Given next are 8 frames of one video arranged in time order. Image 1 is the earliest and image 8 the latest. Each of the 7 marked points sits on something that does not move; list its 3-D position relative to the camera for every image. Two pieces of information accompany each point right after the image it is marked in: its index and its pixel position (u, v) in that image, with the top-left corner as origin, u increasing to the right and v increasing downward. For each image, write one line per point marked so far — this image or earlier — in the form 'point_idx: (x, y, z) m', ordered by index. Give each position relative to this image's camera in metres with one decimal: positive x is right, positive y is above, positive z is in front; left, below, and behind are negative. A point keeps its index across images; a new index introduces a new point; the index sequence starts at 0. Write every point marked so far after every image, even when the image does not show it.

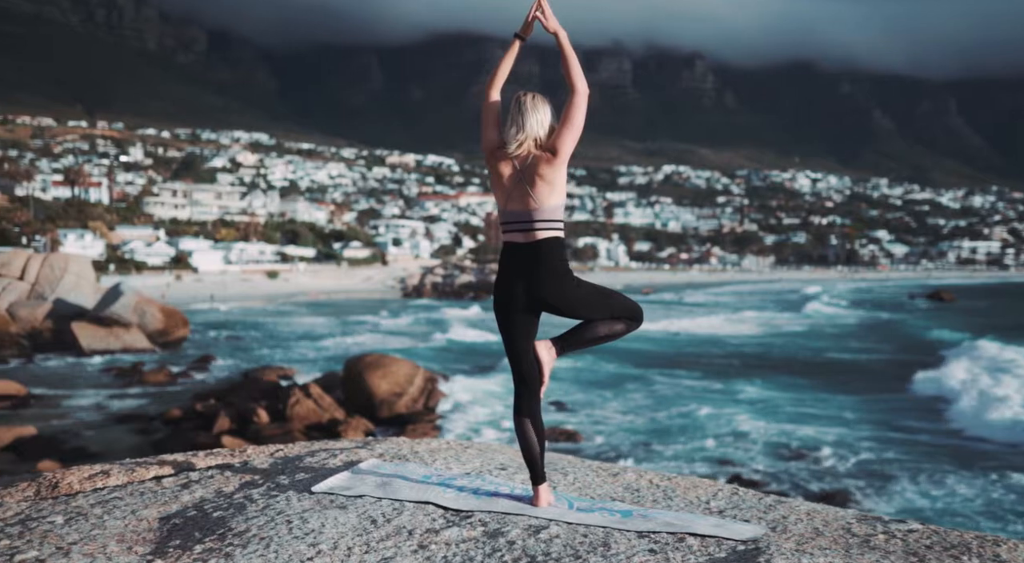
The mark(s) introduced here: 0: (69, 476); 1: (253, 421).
0: (-2.2, -1.0, +4.9) m
1: (-4.3, -2.4, +16.8) m
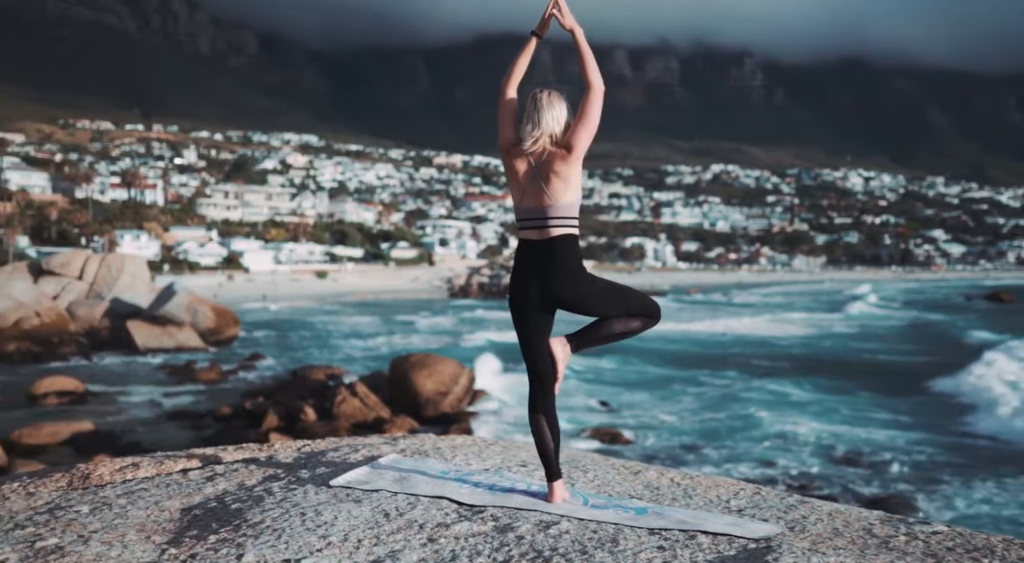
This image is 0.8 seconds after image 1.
0: (-2.1, -1.0, +5.0) m
1: (-3.6, -2.4, +17.0) m
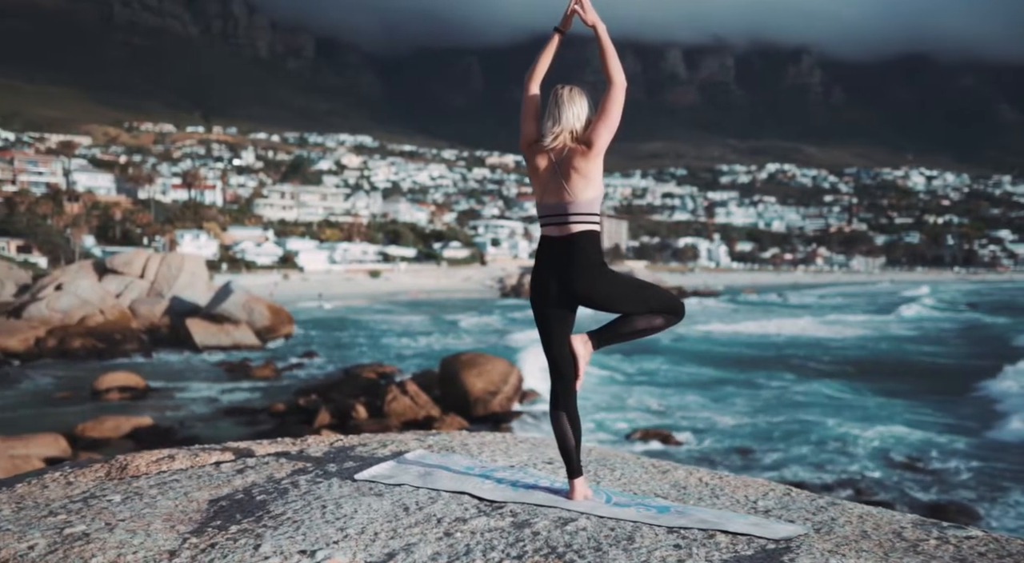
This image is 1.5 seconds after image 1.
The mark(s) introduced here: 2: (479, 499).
0: (-2.0, -0.9, +5.2) m
1: (-2.7, -2.4, +17.2) m
2: (-0.1, -0.9, +4.2) m
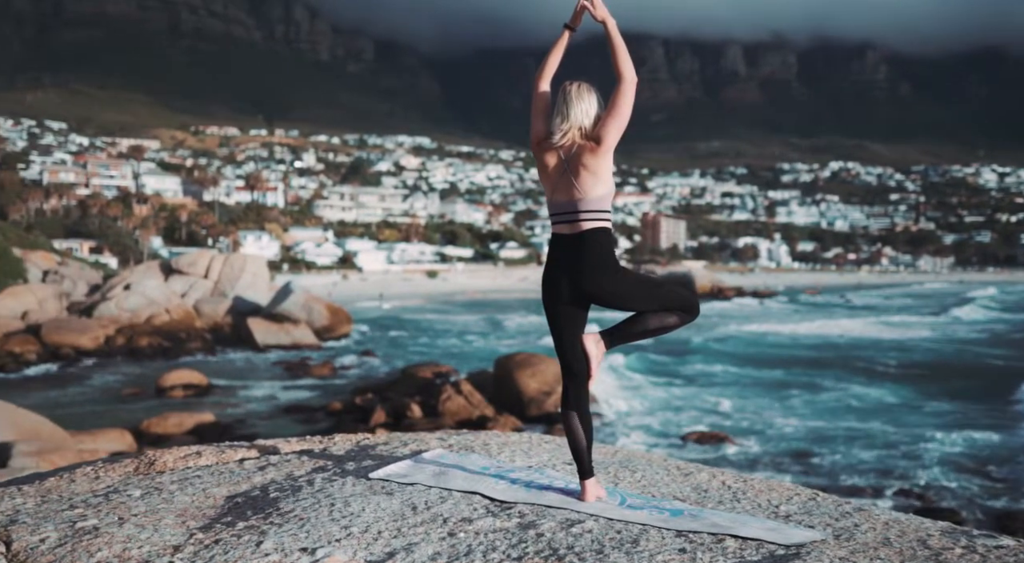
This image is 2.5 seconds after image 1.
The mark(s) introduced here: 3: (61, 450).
0: (-1.9, -0.9, +5.3) m
1: (-1.9, -2.4, +17.3) m
2: (-0.1, -0.9, +4.2) m
3: (-4.9, -1.8, +10.8) m
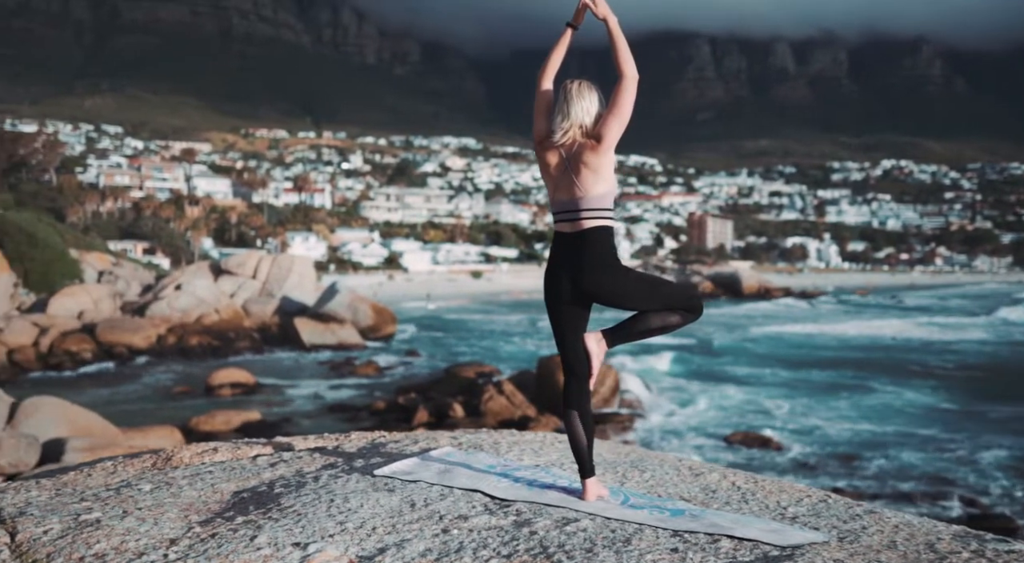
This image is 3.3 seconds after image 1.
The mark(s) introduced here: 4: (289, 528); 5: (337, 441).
0: (-1.8, -0.9, +5.4) m
1: (-1.2, -2.4, +17.4) m
2: (-0.1, -0.9, +4.2) m
3: (-4.5, -1.8, +11.1) m
4: (-0.8, -0.9, +3.7) m
5: (-1.0, -0.9, +5.5) m
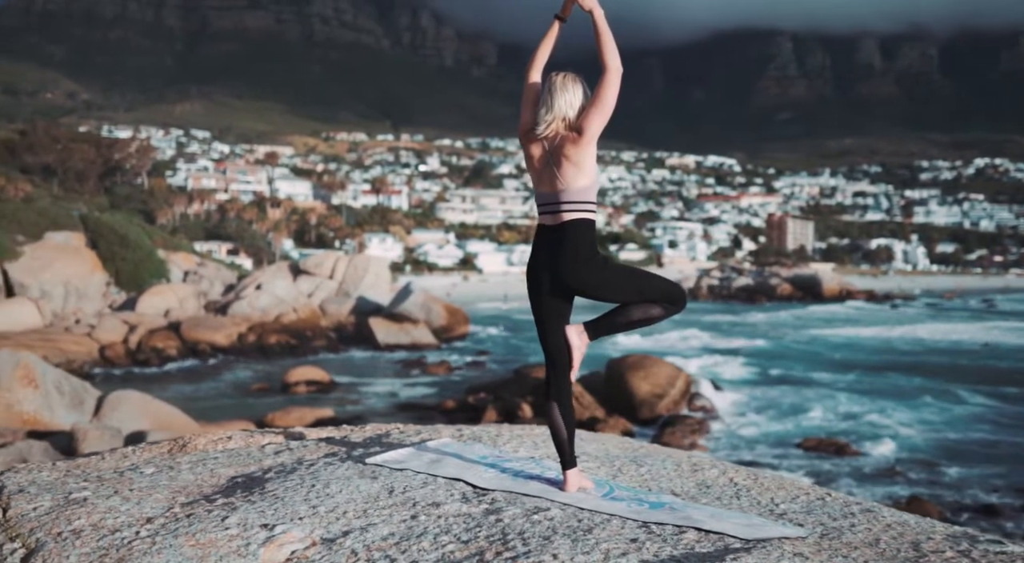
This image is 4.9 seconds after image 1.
0: (-1.8, -0.9, +5.6) m
1: (-0.1, -2.4, +17.5) m
2: (-0.2, -0.9, +4.3) m
3: (-4.0, -1.8, +11.5) m
4: (-1.0, -0.9, +3.8) m
5: (-0.9, -0.9, +5.7) m
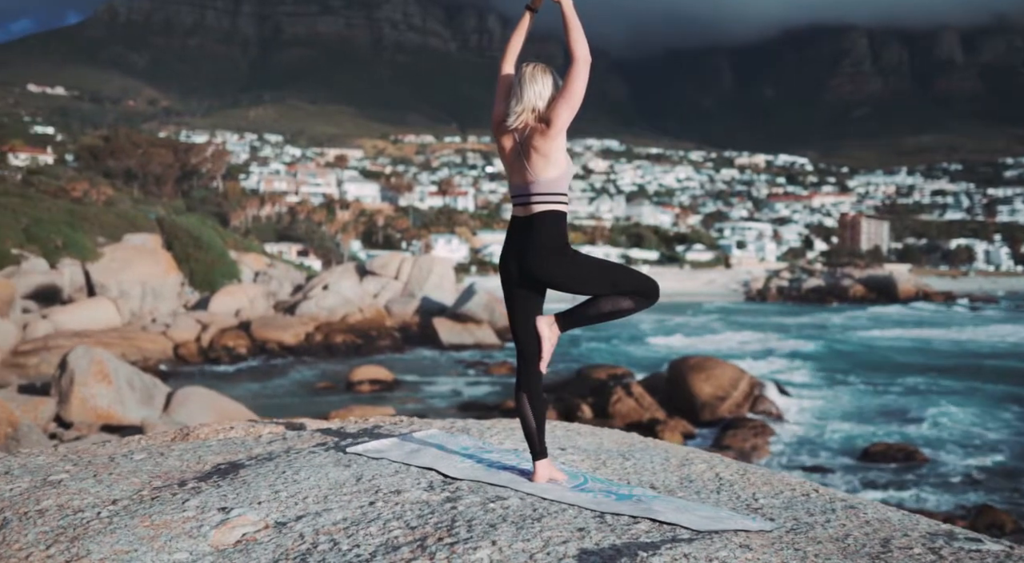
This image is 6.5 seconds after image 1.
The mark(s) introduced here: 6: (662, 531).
0: (-1.8, -0.8, +5.7) m
1: (+0.8, -2.3, +17.5) m
2: (-0.3, -0.8, +4.3) m
3: (-3.6, -1.8, +11.8) m
4: (-1.1, -0.8, +3.9) m
5: (-1.0, -0.8, +5.7) m
6: (+0.5, -0.9, +3.6) m
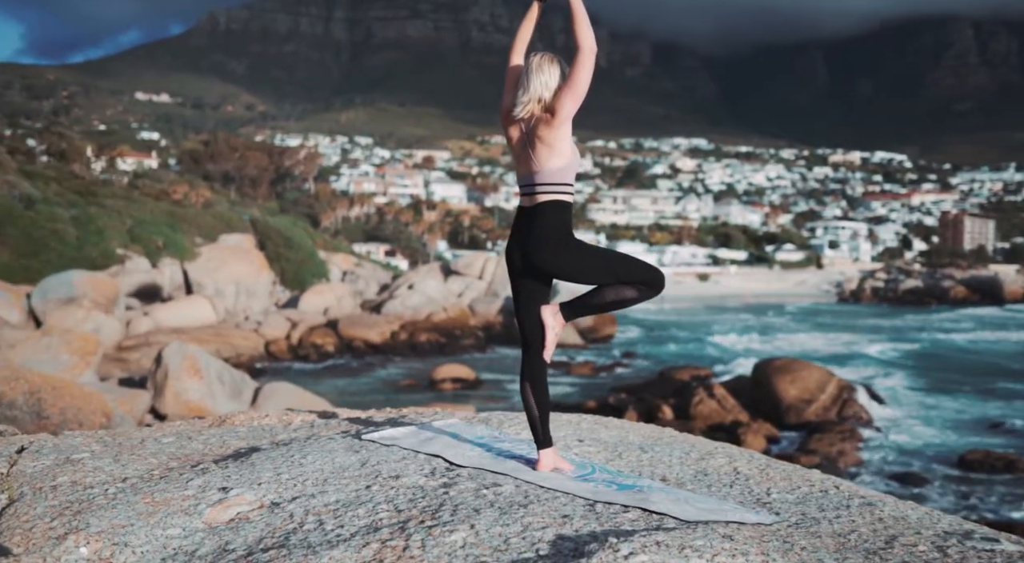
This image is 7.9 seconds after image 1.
0: (-1.6, -0.8, +5.9) m
1: (+2.1, -2.3, +17.3) m
2: (-0.3, -0.8, +4.3) m
3: (-2.8, -1.7, +12.1) m
4: (-1.1, -0.8, +4.0) m
5: (-0.8, -0.8, +5.8) m
6: (+0.5, -0.9, +3.5) m
